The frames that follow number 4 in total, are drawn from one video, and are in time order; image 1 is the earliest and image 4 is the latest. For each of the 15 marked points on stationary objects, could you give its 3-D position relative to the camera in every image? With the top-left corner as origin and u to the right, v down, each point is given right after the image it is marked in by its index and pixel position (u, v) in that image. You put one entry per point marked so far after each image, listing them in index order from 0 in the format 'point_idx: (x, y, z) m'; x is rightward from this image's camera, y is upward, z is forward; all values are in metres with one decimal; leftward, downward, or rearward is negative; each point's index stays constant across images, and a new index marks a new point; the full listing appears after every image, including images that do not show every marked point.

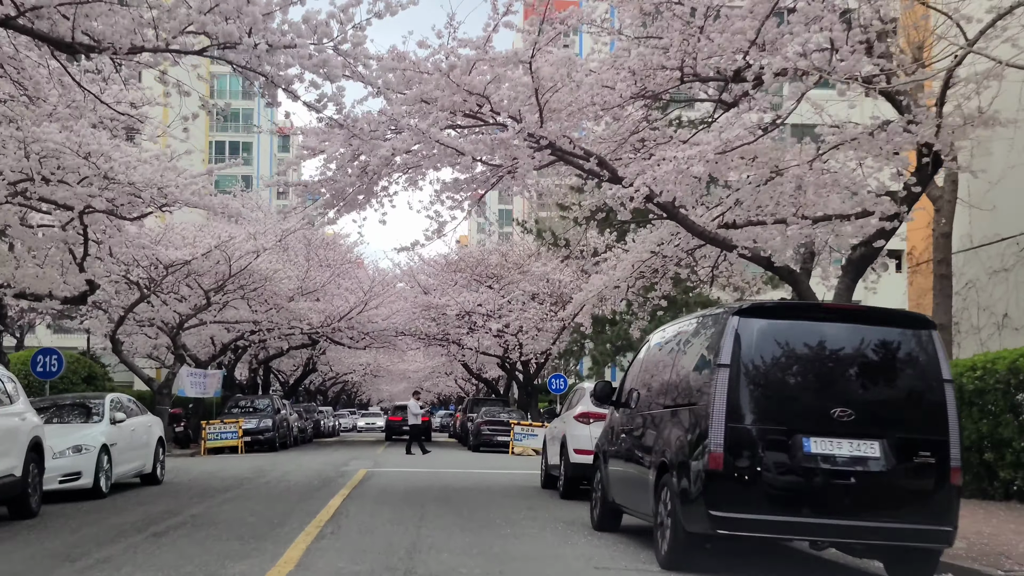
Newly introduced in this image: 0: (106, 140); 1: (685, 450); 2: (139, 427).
0: (-4.6, +1.7, +18.0) m
1: (+0.9, -0.9, +8.6) m
2: (-4.3, -1.6, +18.5) m
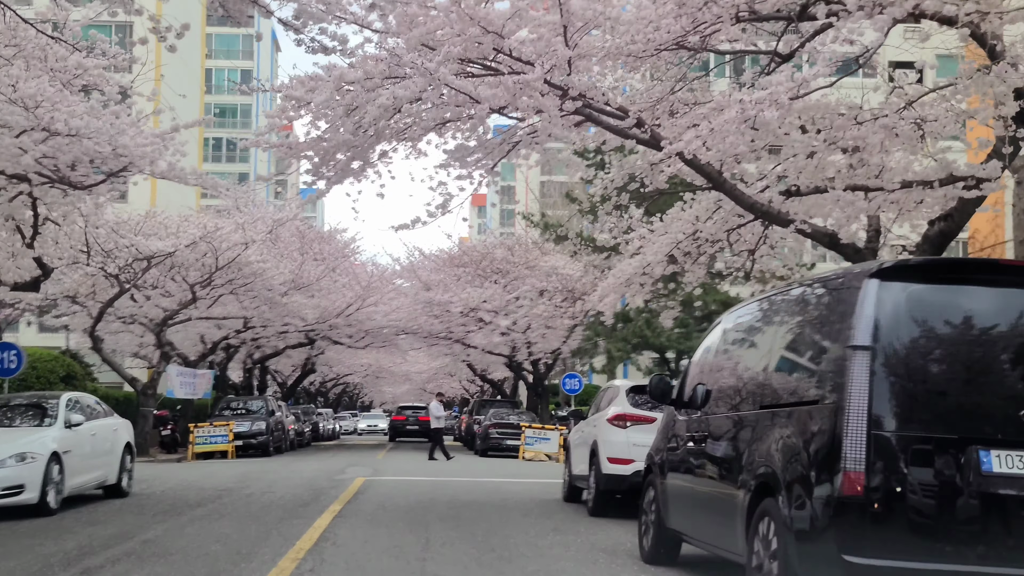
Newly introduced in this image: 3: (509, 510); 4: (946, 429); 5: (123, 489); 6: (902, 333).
0: (-4.4, +1.9, +15.6) m
1: (+1.1, -0.7, +6.1) m
2: (-4.2, -1.4, +16.0) m
3: (0.0, -2.1, +15.2) m
4: (+1.6, -0.5, +5.8) m
5: (-4.1, -2.1, +16.7) m
6: (+1.5, -0.2, +5.9) m
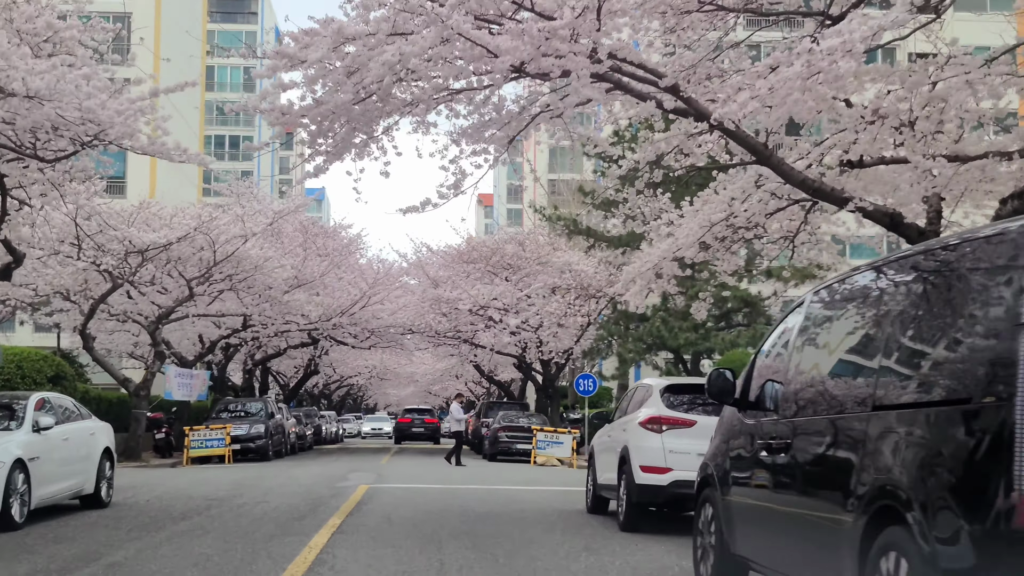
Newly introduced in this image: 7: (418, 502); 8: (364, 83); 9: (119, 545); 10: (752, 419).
0: (-4.3, +2.0, +14.1) m
1: (+1.2, -0.6, +4.6) m
2: (-4.0, -1.3, +14.5) m
3: (+0.1, -2.0, +13.6) m
4: (+1.7, -0.4, +4.3) m
5: (-3.9, -2.0, +15.2) m
6: (+1.6, 0.0, +4.4) m
7: (-1.0, -2.2, +16.7) m
8: (-1.1, +1.5, +11.6) m
9: (-2.7, -1.8, +10.9) m
10: (+1.1, -0.6, +7.4) m
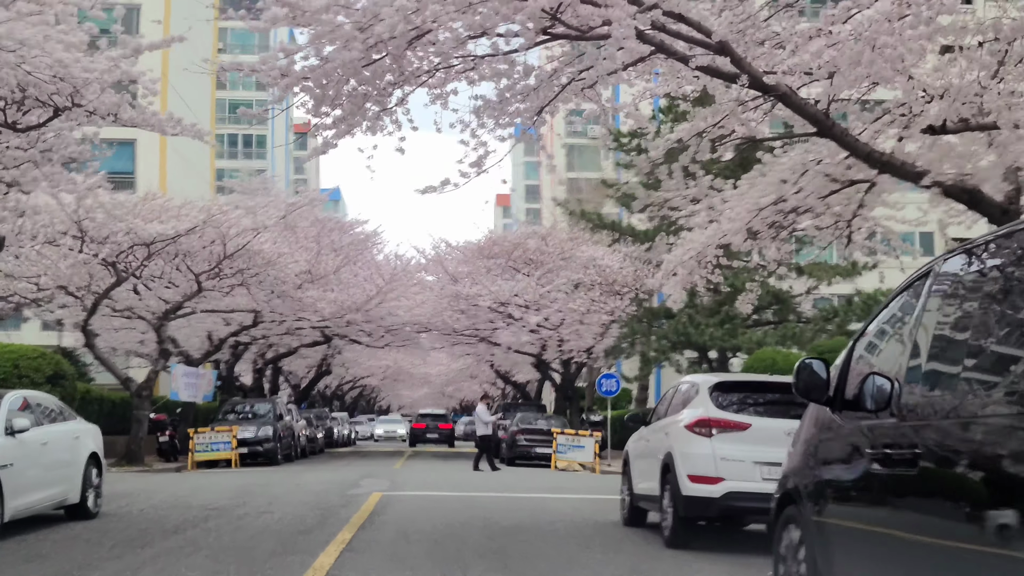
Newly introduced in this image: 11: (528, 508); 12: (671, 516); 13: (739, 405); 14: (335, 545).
0: (-4.0, +2.1, +12.7) m
1: (+1.4, -0.5, +3.2) m
2: (-3.7, -1.3, +13.2) m
3: (+0.4, -1.9, +12.2) m
4: (+1.9, -0.3, +2.9) m
5: (-3.7, -1.9, +13.8) m
6: (+1.8, +0.1, +3.0) m
7: (-0.7, -2.2, +15.3) m
8: (-0.9, +1.6, +10.2) m
9: (-2.5, -1.7, +9.6) m
10: (+1.3, -0.5, +6.0) m
11: (+0.2, -2.2, +16.0) m
12: (+1.1, -1.6, +10.9) m
13: (+1.6, -0.8, +10.9) m
14: (-1.2, -1.8, +10.8) m
